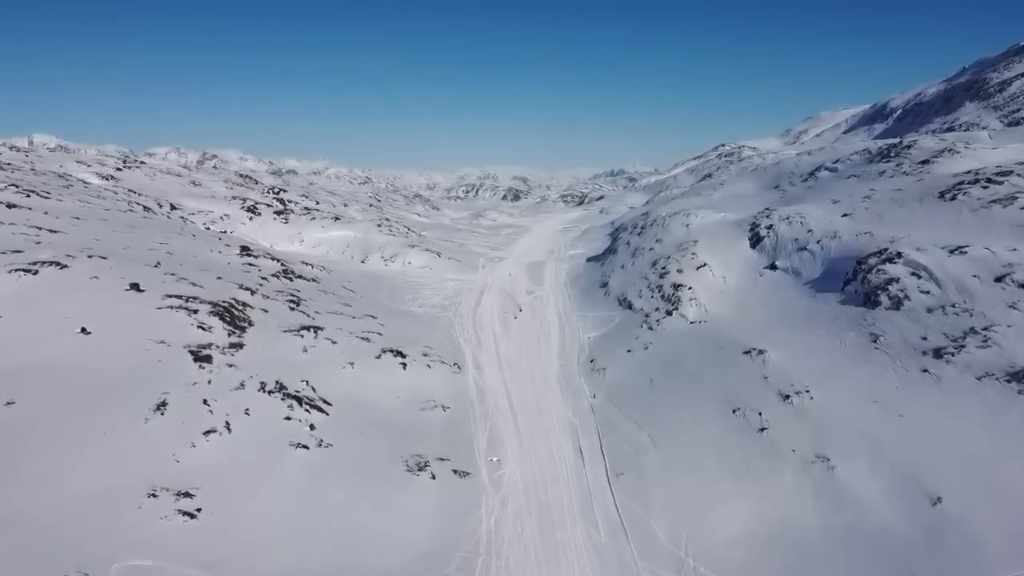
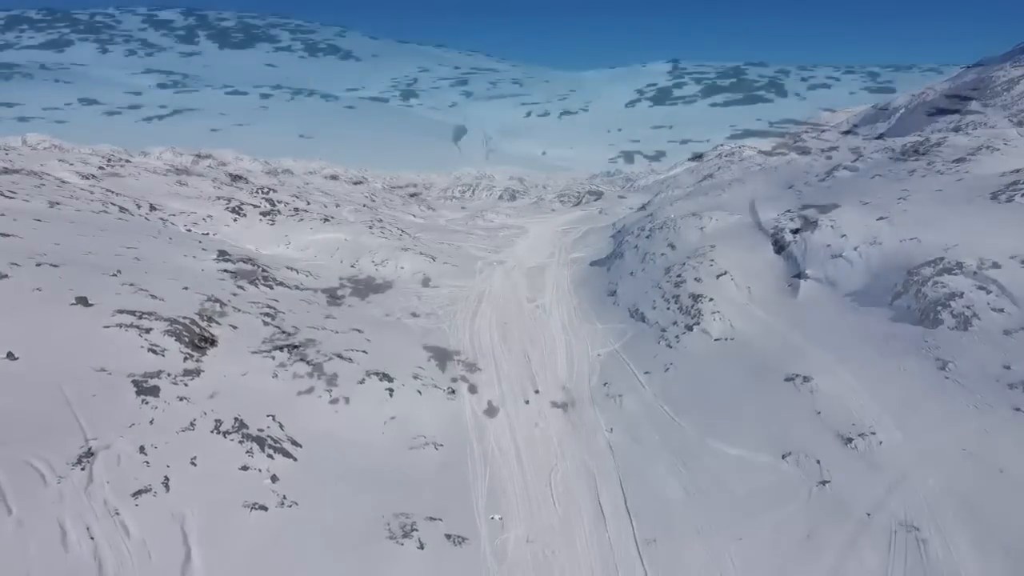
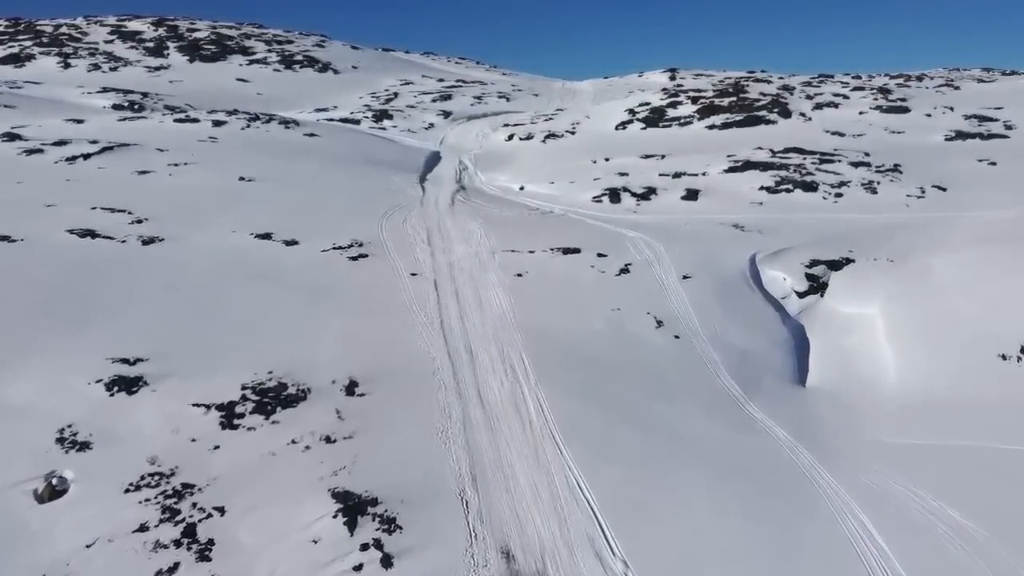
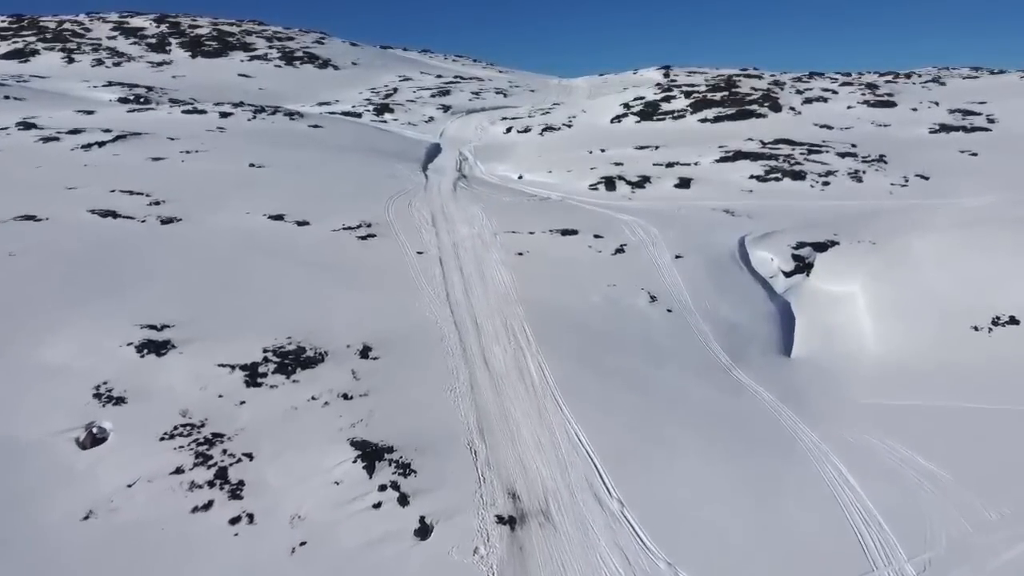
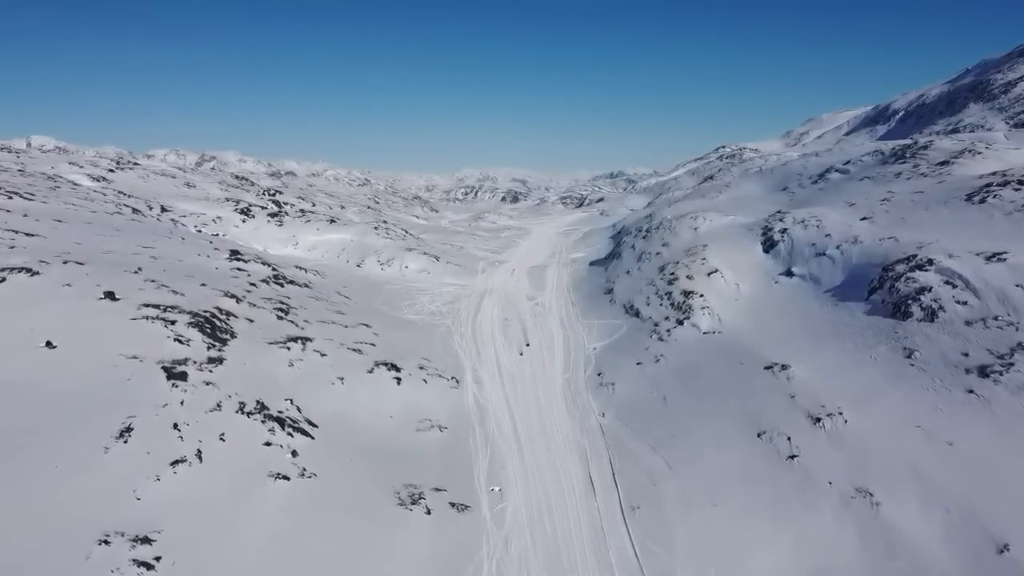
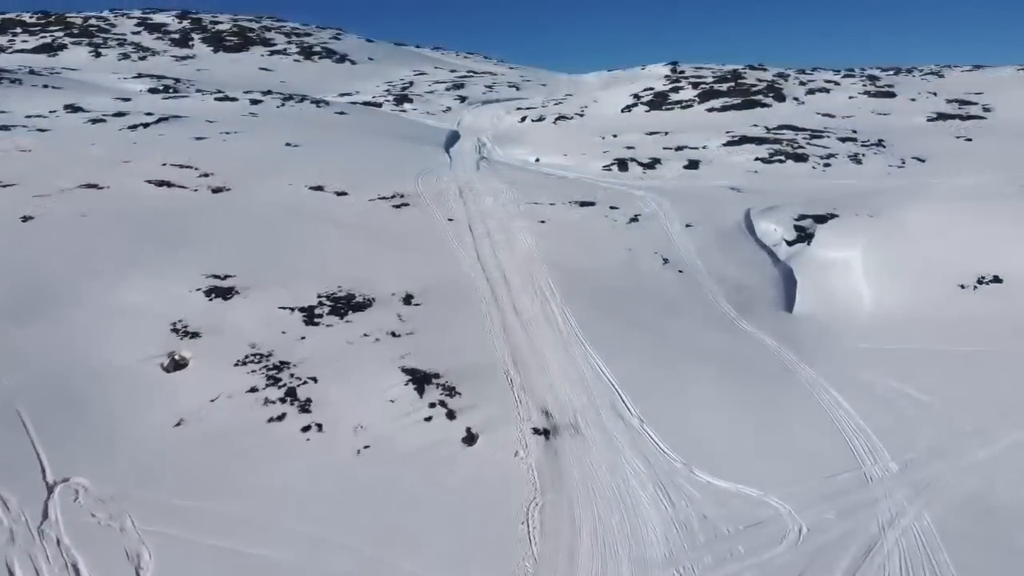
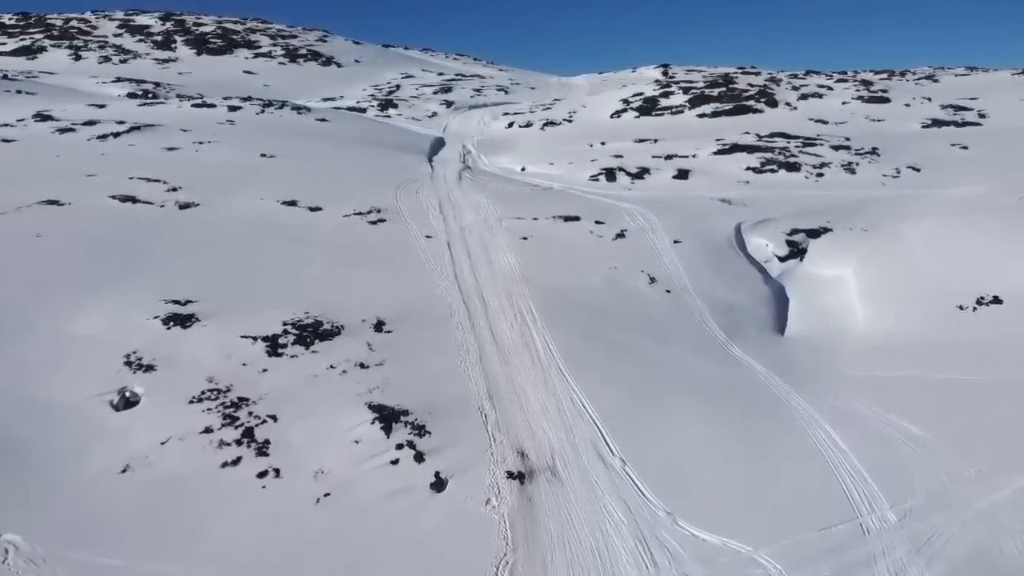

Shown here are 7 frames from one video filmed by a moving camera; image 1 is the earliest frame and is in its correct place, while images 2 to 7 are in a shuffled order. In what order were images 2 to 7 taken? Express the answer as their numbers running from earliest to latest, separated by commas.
5, 2, 6, 7, 4, 3
